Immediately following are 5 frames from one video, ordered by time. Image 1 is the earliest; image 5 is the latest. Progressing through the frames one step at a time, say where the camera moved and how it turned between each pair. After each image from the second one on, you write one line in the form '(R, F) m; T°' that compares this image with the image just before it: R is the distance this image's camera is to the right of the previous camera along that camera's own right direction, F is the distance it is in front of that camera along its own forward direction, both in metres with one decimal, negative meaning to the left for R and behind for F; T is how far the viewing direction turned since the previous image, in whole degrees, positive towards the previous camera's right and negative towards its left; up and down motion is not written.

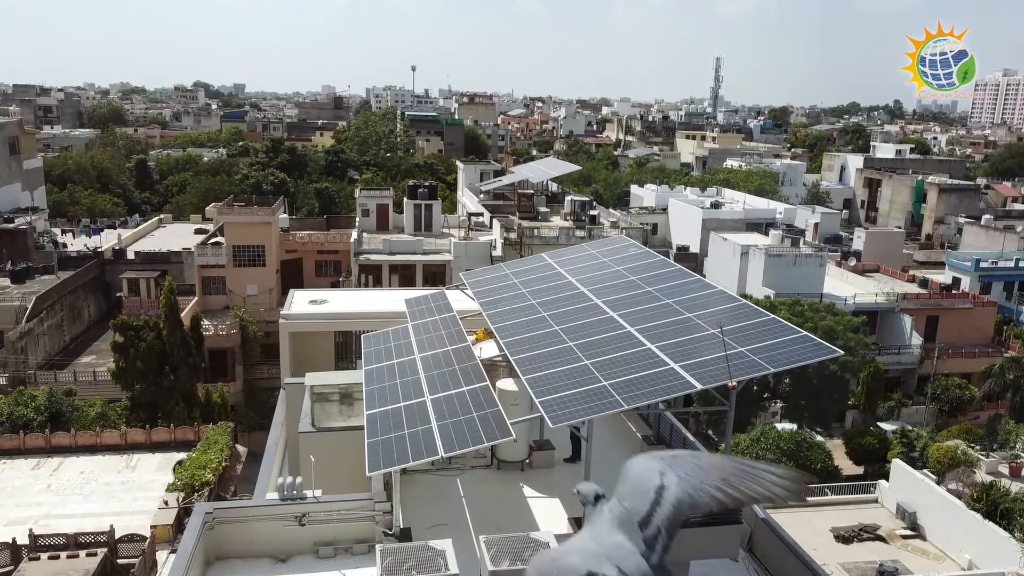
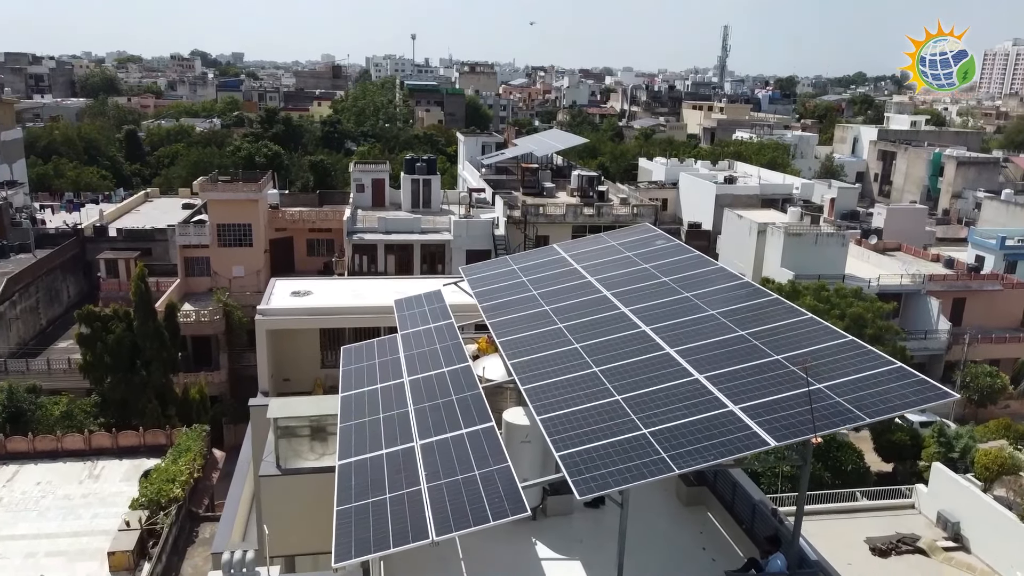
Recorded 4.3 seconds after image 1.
(-0.1, +2.6) m; 0°
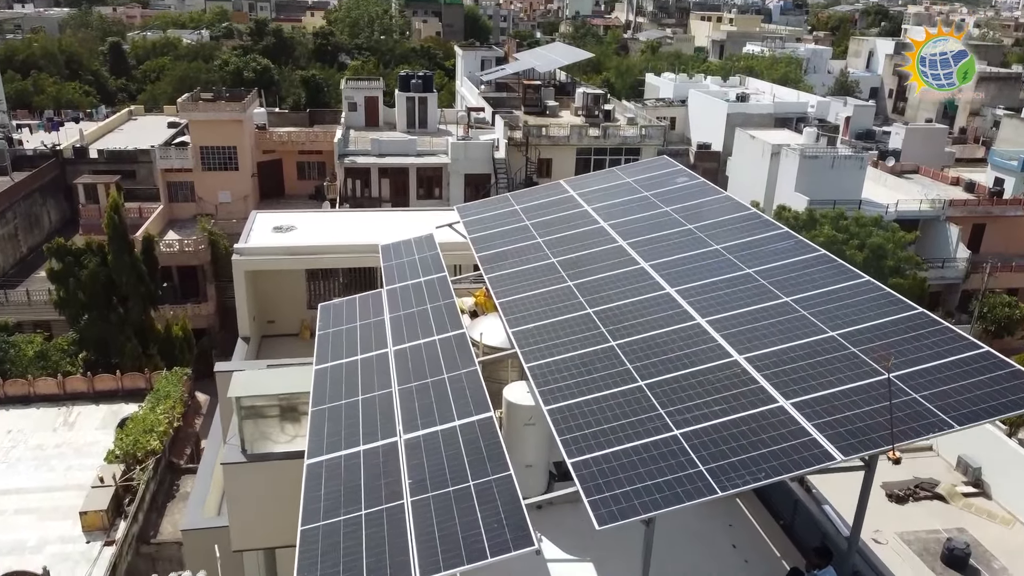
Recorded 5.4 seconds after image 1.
(0.0, +1.7) m; 0°
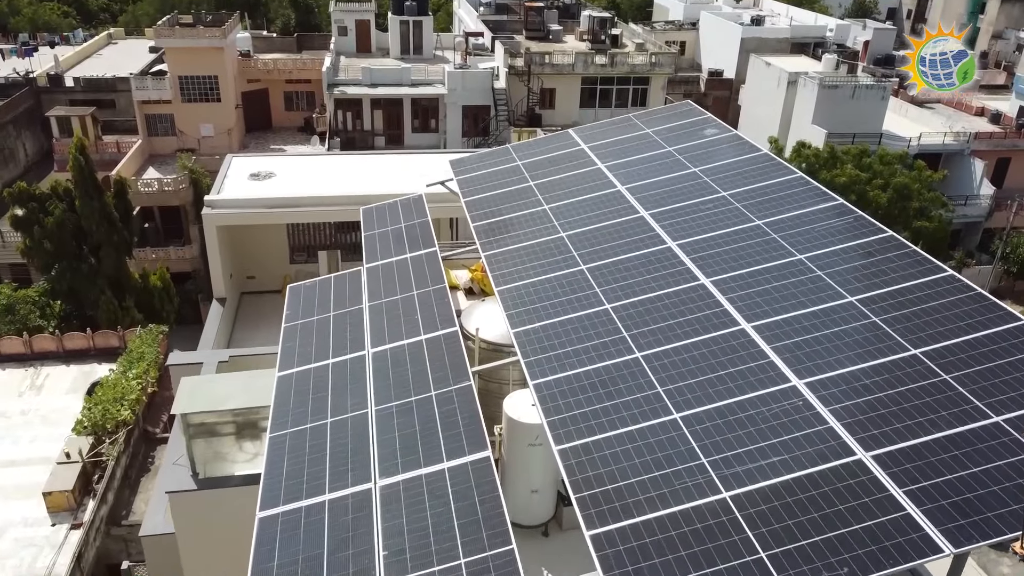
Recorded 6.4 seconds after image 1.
(0.0, +1.7) m; 0°
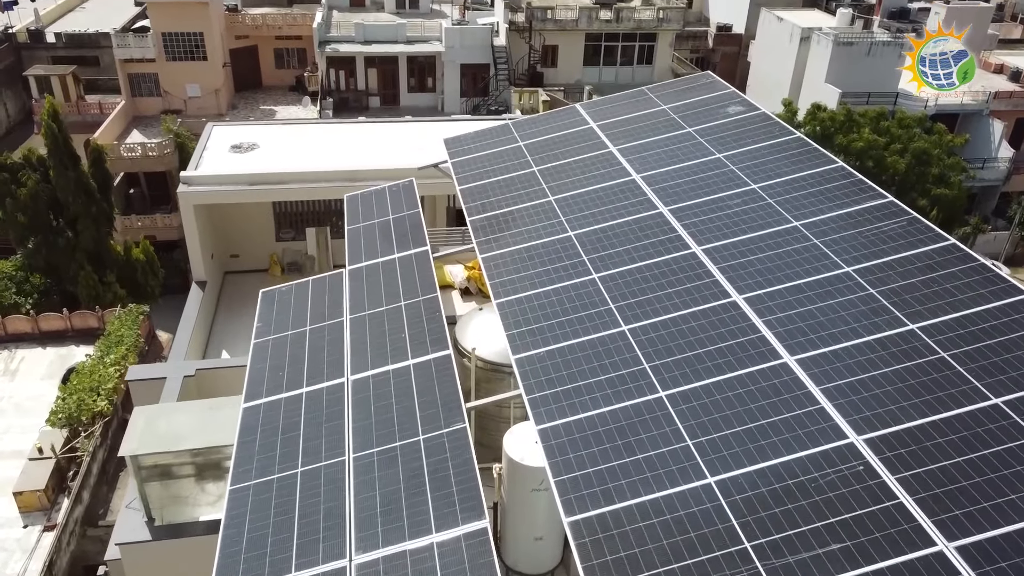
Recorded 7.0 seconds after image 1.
(0.0, +1.1) m; 0°
